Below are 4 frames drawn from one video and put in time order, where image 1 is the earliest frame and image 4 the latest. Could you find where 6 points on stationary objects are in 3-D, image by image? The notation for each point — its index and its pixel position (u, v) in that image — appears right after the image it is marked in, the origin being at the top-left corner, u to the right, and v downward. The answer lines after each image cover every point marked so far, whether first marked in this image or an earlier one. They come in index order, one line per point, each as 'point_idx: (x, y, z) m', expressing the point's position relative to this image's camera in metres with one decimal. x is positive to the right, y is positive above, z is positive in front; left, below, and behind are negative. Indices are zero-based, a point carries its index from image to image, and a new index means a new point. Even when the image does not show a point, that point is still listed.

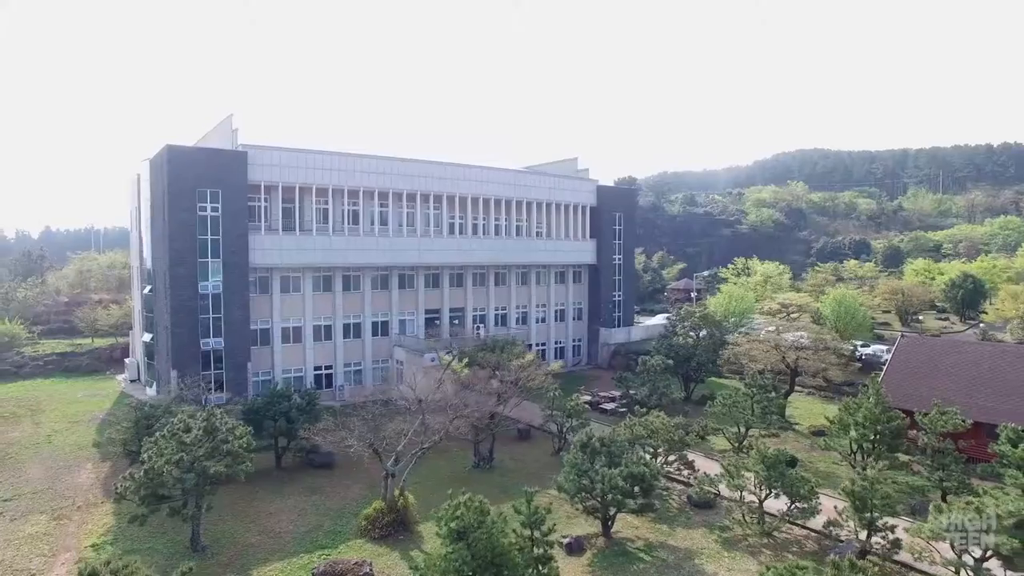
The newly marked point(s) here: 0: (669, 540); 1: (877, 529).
0: (+3.7, -6.0, +13.9) m
1: (+7.8, -5.2, +12.6) m
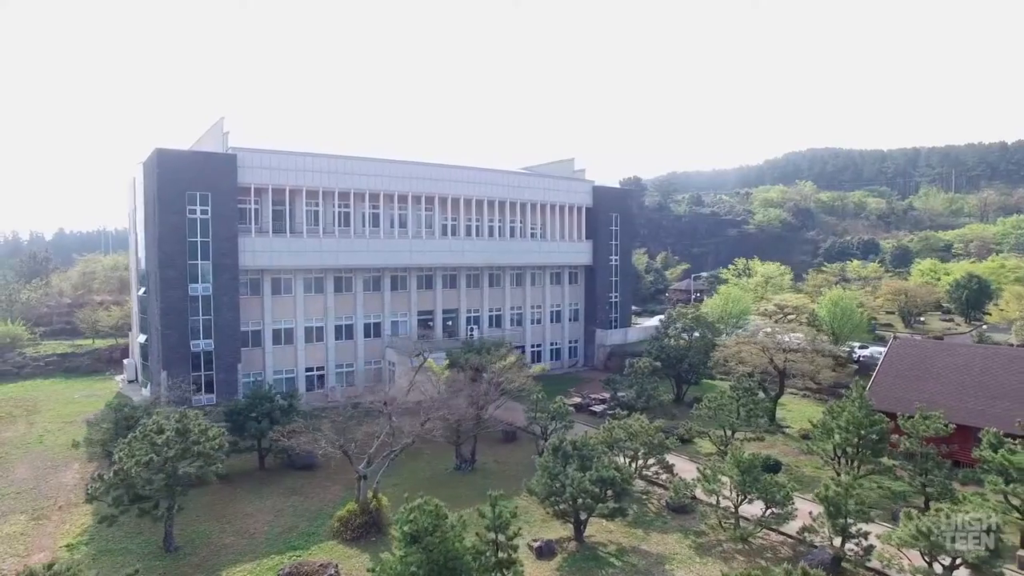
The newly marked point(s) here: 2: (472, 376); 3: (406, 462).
0: (+3.0, -6.0, +13.7) m
1: (+7.1, -5.2, +12.4) m
2: (-1.3, -2.8, +19.0) m
3: (-3.4, -5.6, +18.9) m
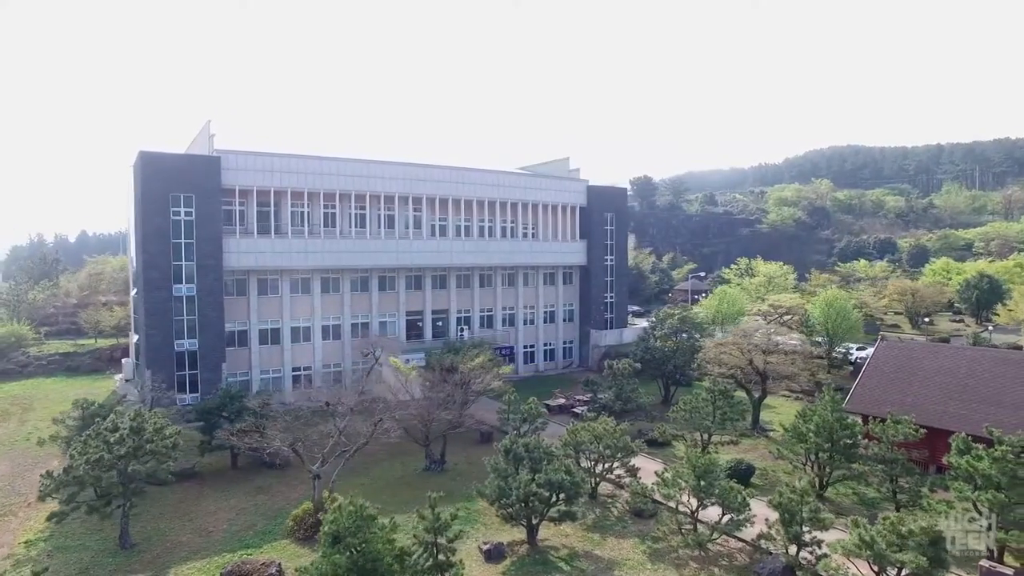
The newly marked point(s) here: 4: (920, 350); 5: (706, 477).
0: (+1.9, -6.0, +13.5) m
1: (+6.0, -5.2, +12.0) m
2: (-2.2, -2.8, +18.9) m
3: (-4.4, -5.6, +18.9) m
4: (+13.6, -2.0, +19.5) m
5: (+4.4, -4.3, +13.3) m
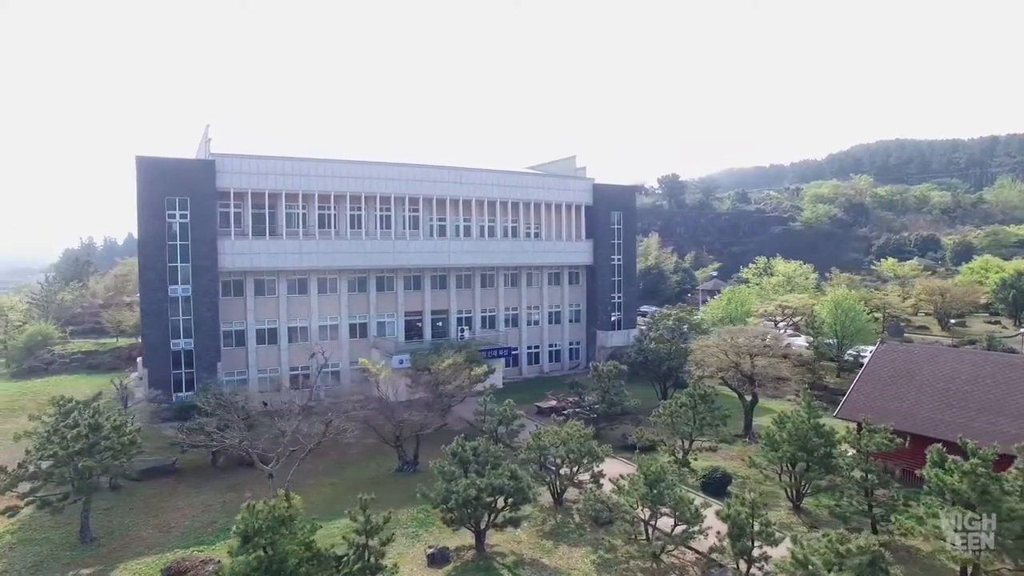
0: (+0.7, -6.0, +13.1) m
1: (+4.7, -5.2, +11.3) m
2: (-3.1, -2.9, +18.8) m
3: (-5.2, -5.6, +18.9) m
4: (+12.8, -2.0, +18.3) m
5: (+3.2, -4.2, +12.7) m
